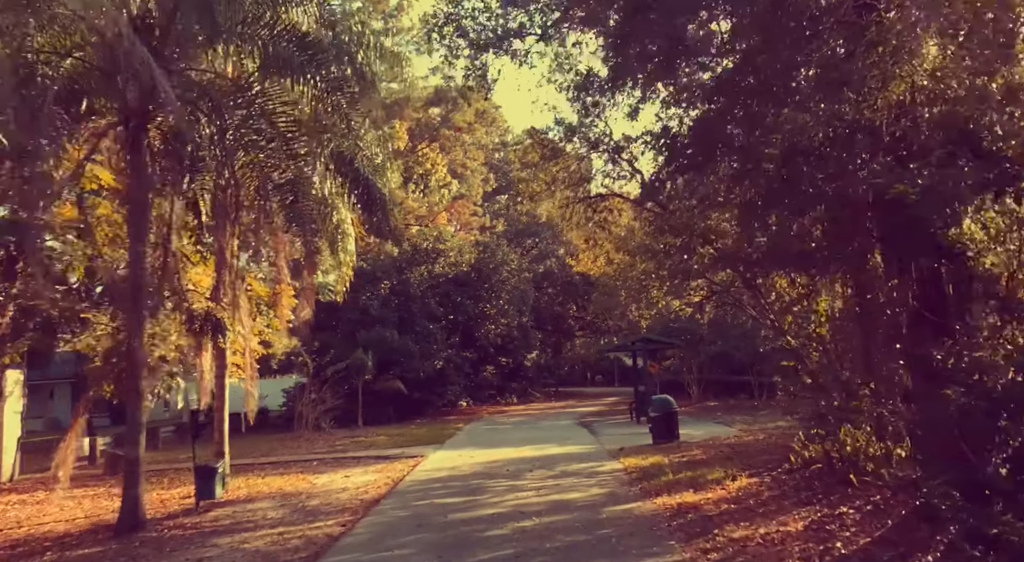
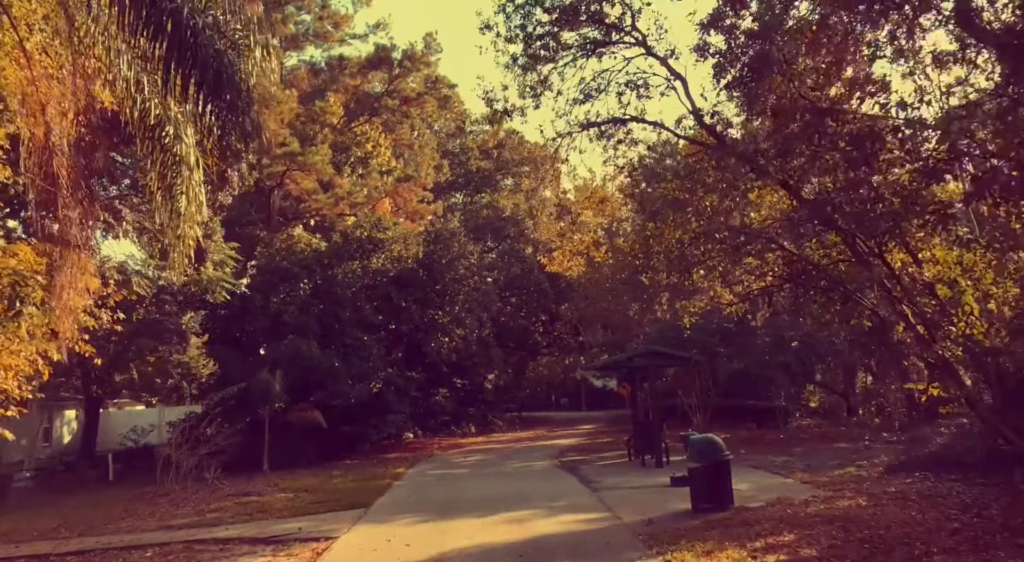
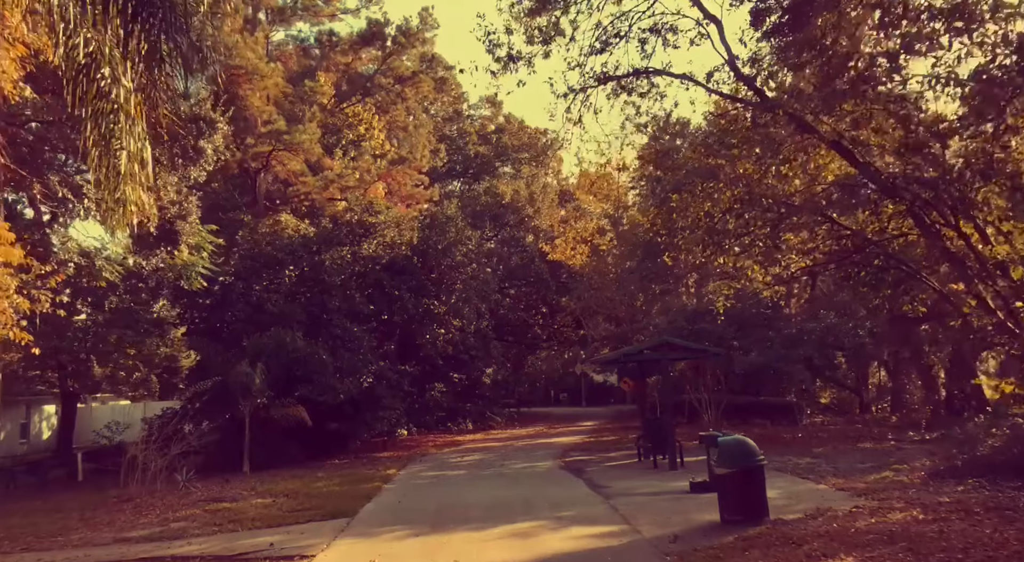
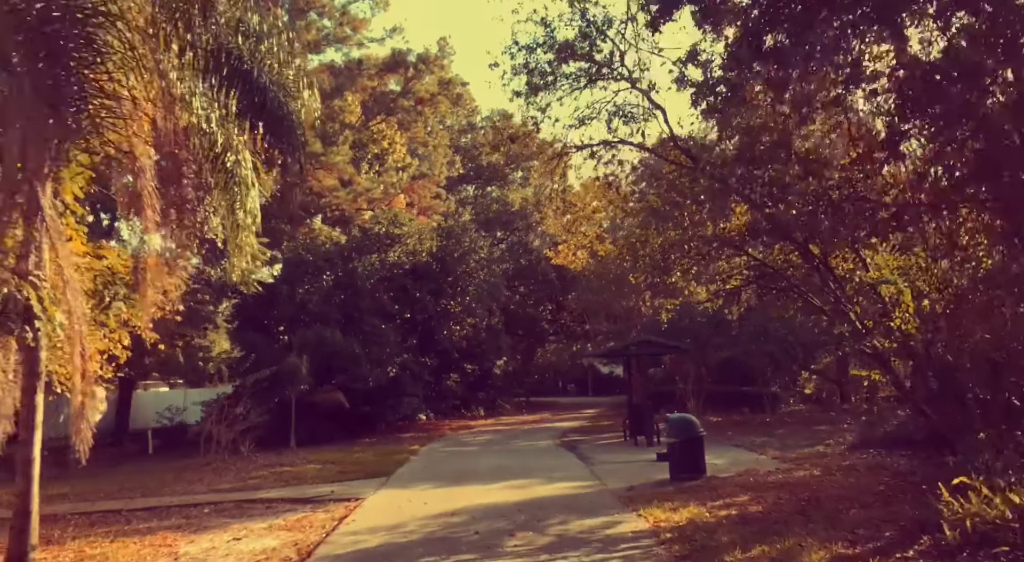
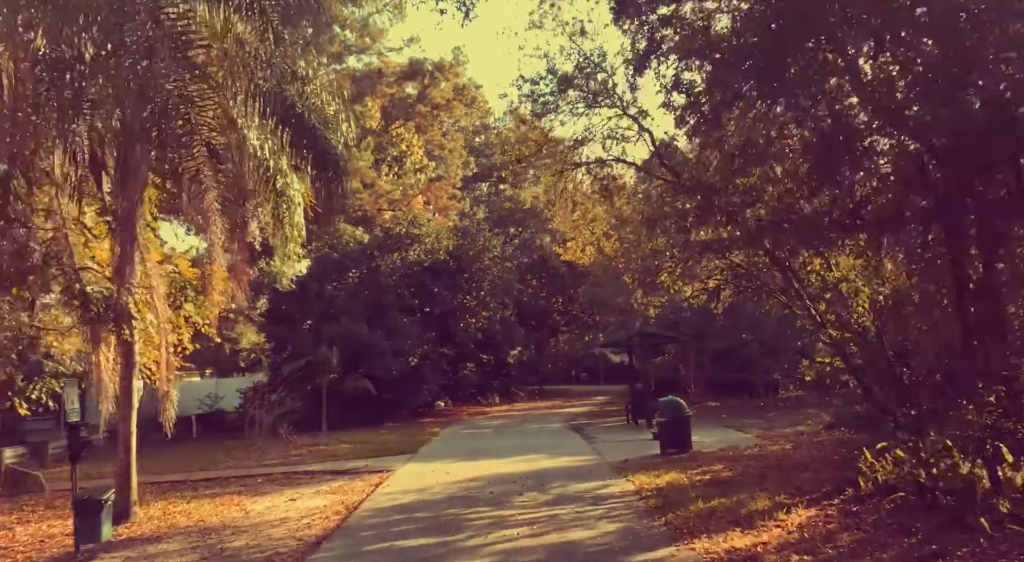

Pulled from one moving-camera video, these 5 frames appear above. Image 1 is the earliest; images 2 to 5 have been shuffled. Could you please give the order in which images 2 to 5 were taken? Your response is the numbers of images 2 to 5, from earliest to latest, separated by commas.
5, 4, 2, 3
